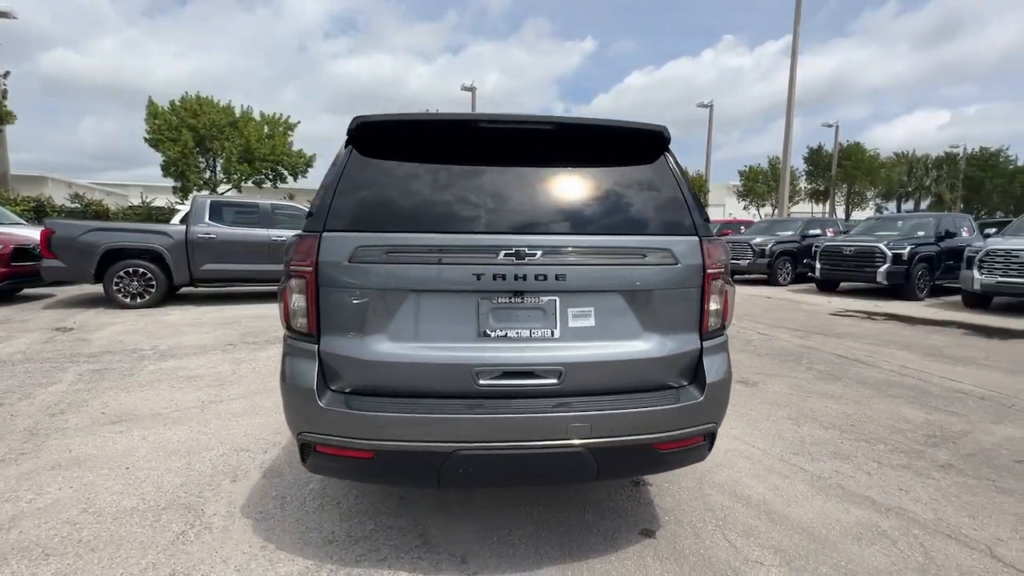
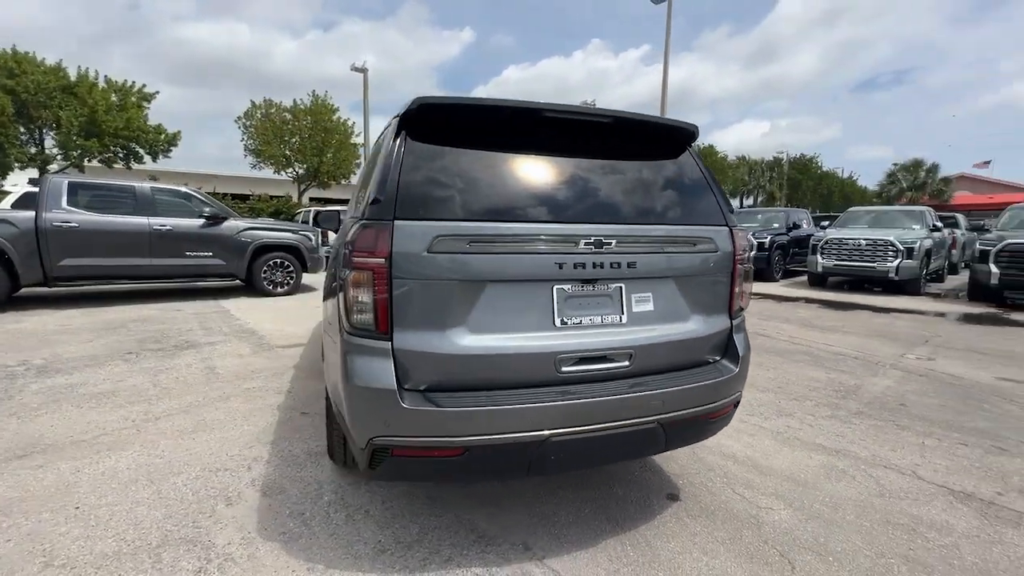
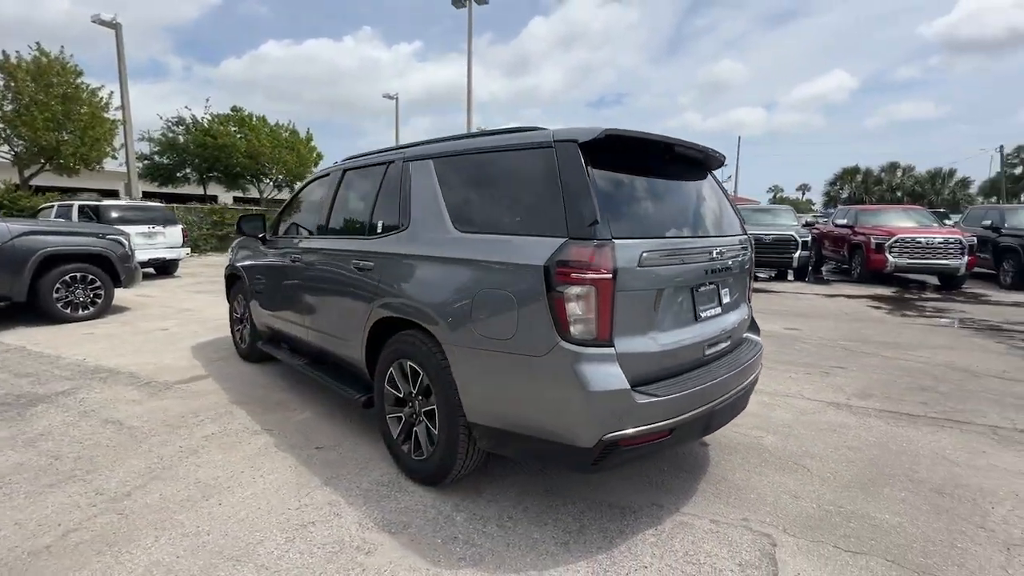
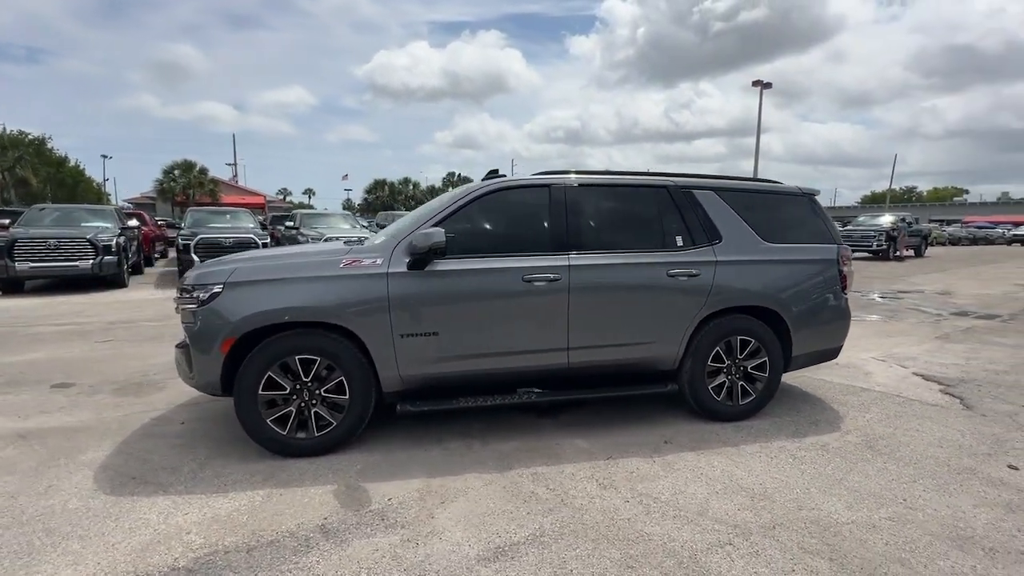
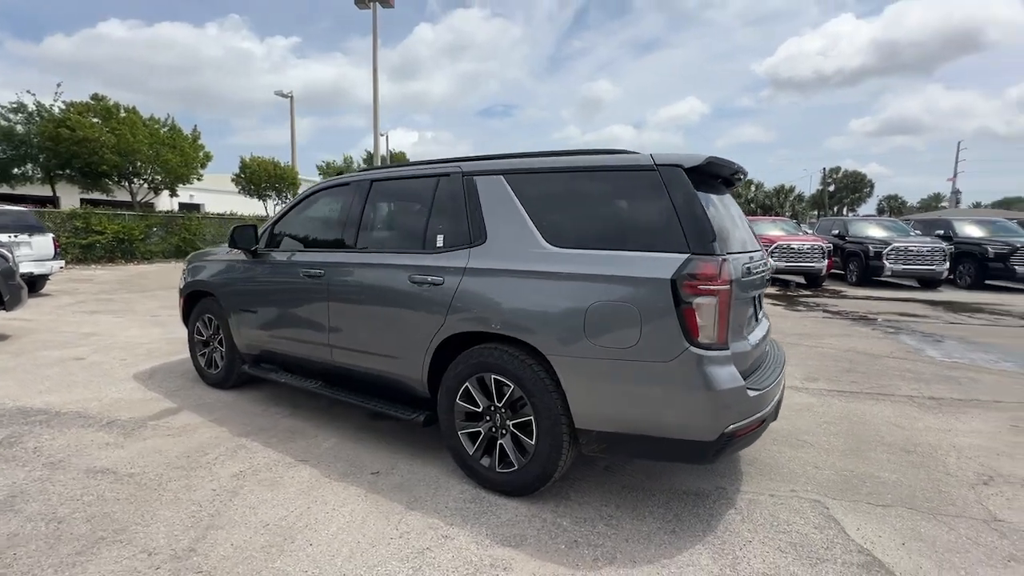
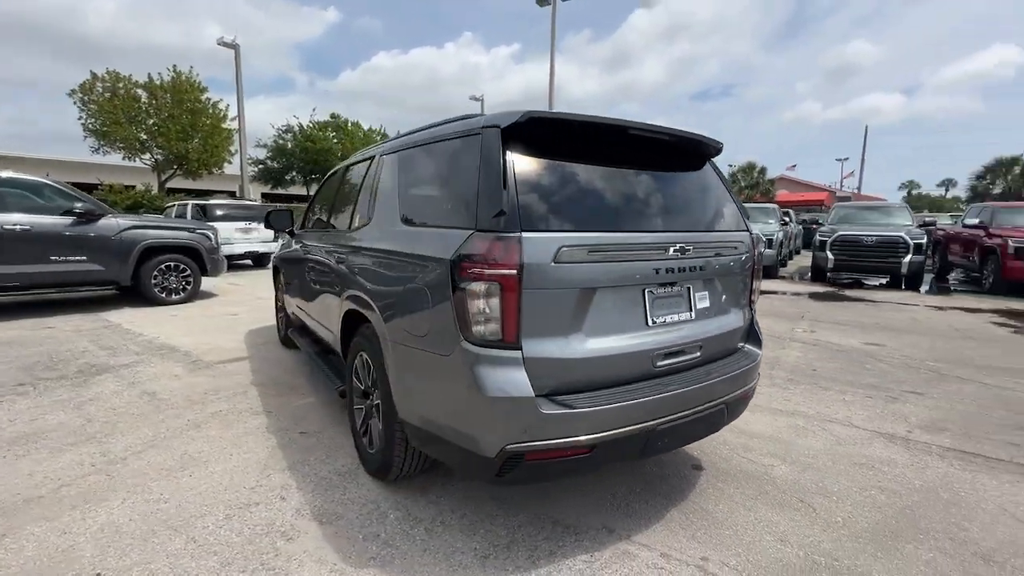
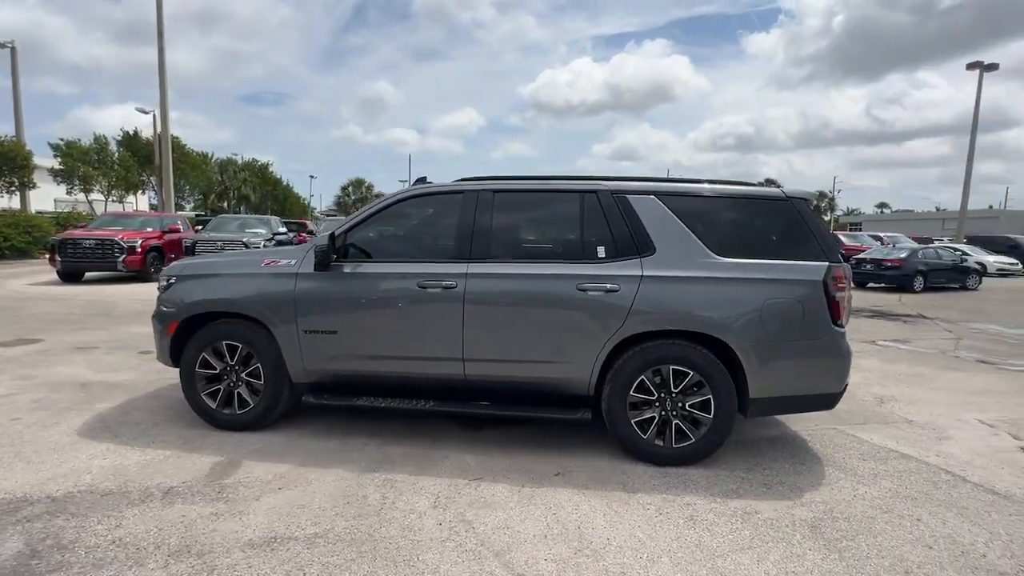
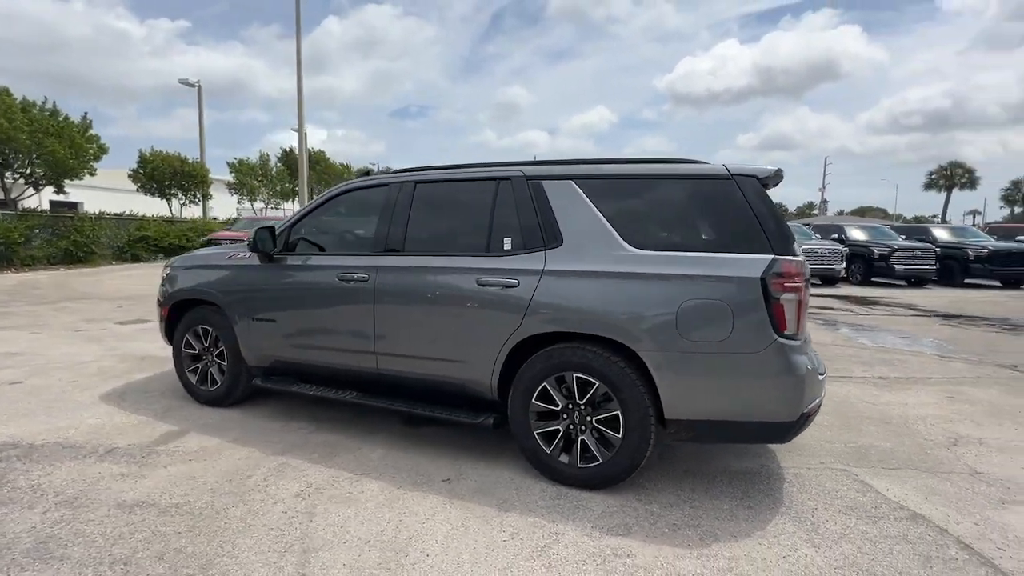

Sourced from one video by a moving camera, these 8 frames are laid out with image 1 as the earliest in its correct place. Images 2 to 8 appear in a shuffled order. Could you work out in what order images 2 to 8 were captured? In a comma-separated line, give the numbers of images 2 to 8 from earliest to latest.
2, 6, 3, 5, 8, 7, 4
